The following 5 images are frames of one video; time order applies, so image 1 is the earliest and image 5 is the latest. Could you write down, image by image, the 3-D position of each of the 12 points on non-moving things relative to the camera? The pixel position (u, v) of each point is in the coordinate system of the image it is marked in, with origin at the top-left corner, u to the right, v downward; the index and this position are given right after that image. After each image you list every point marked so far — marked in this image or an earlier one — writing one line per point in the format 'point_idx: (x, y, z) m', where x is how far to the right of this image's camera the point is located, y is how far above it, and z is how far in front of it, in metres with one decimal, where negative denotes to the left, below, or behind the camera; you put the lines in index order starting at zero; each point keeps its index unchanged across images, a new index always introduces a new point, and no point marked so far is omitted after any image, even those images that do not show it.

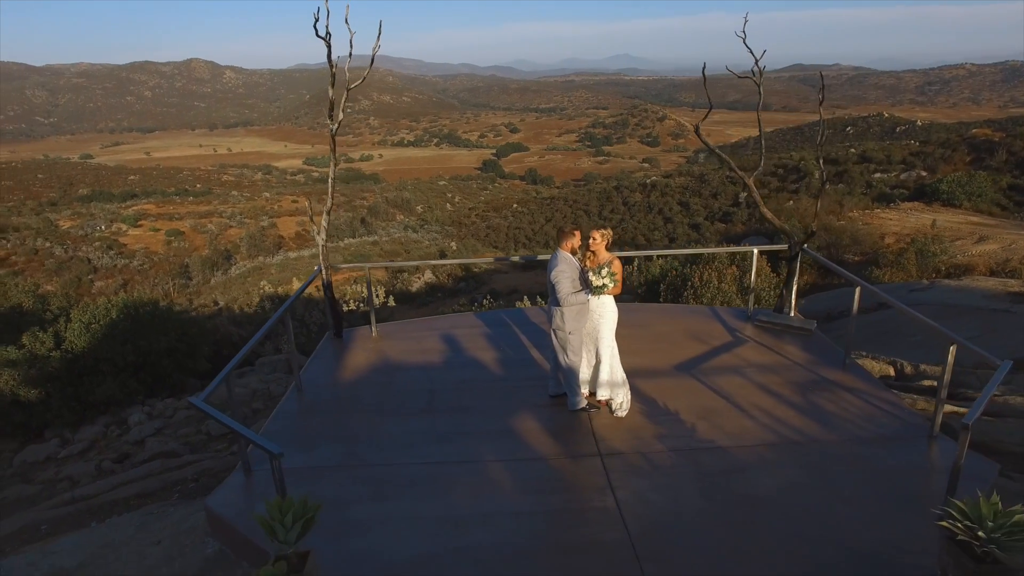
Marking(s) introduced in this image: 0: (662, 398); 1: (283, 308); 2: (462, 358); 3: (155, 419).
0: (+1.0, -0.8, +4.1) m
1: (-1.7, -0.2, +4.4) m
2: (-0.4, -0.6, +4.9) m
3: (-4.4, -1.6, +7.3) m
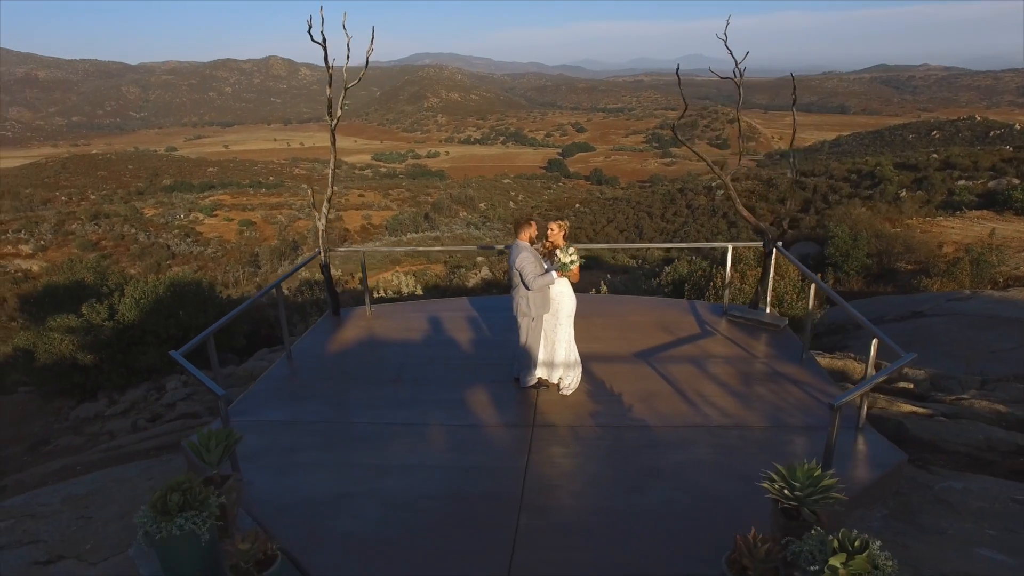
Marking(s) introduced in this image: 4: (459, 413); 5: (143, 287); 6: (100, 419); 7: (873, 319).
0: (+0.7, -0.7, +4.3) m
1: (-2.0, 0.0, +4.9) m
2: (-0.6, -0.4, +5.3) m
3: (-4.4, -1.3, +8.1) m
4: (-0.4, -0.8, +4.0) m
5: (-5.9, 0.0, +9.6) m
6: (-5.3, -1.7, +7.7) m
7: (+7.0, -0.5, +11.6) m
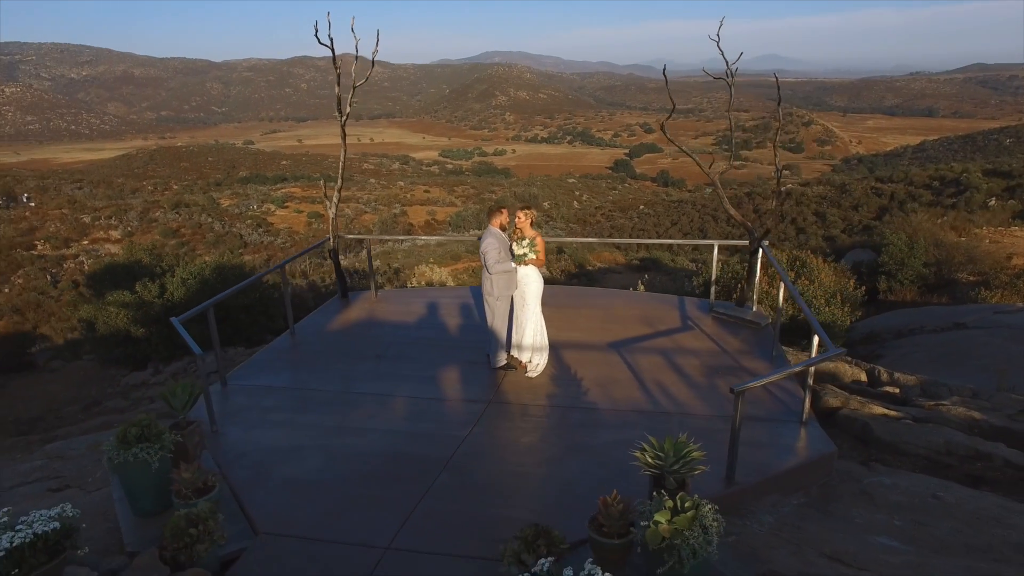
0: (+0.5, -0.6, +4.5) m
1: (-2.1, +0.2, +5.4) m
2: (-0.8, -0.3, +5.6) m
3: (-4.2, -1.1, +8.7) m
4: (-0.6, -0.7, +4.3) m
5: (-5.6, +0.3, +10.4) m
6: (-5.2, -1.4, +8.5) m
7: (+7.5, -0.7, +11.1) m
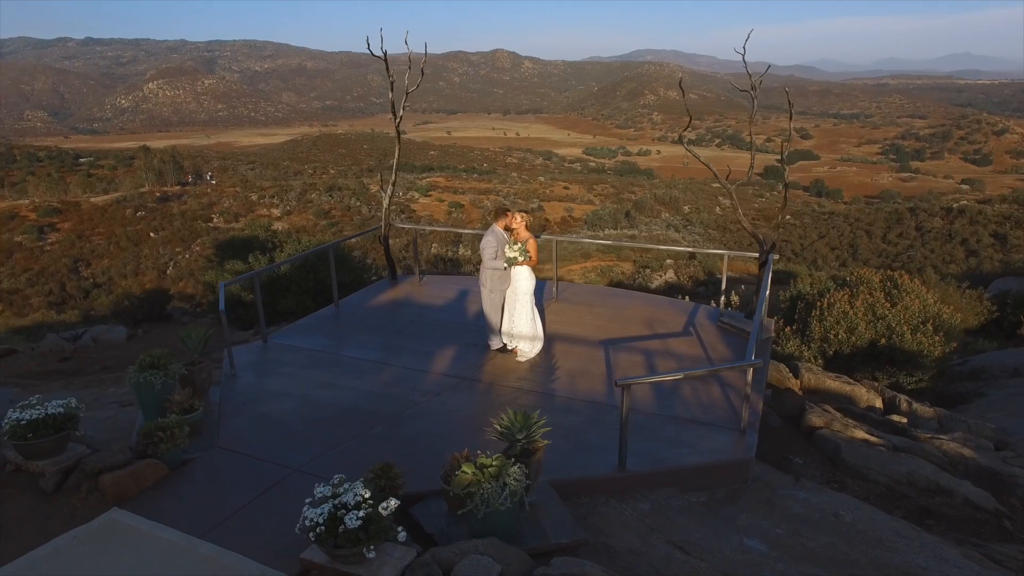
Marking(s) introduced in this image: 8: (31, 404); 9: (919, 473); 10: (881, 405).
0: (+0.4, -0.6, +4.9) m
1: (-1.9, +0.4, +6.2) m
2: (-0.6, -0.2, +6.2) m
3: (-3.4, -0.7, +10.0) m
4: (-0.7, -0.6, +4.9) m
5: (-4.2, +0.8, +11.8) m
6: (-4.5, -0.9, +9.9) m
7: (+8.5, -1.3, +9.9) m
8: (-2.3, -0.6, +2.9) m
9: (+2.6, -1.2, +3.8) m
10: (+3.3, -1.0, +5.3) m
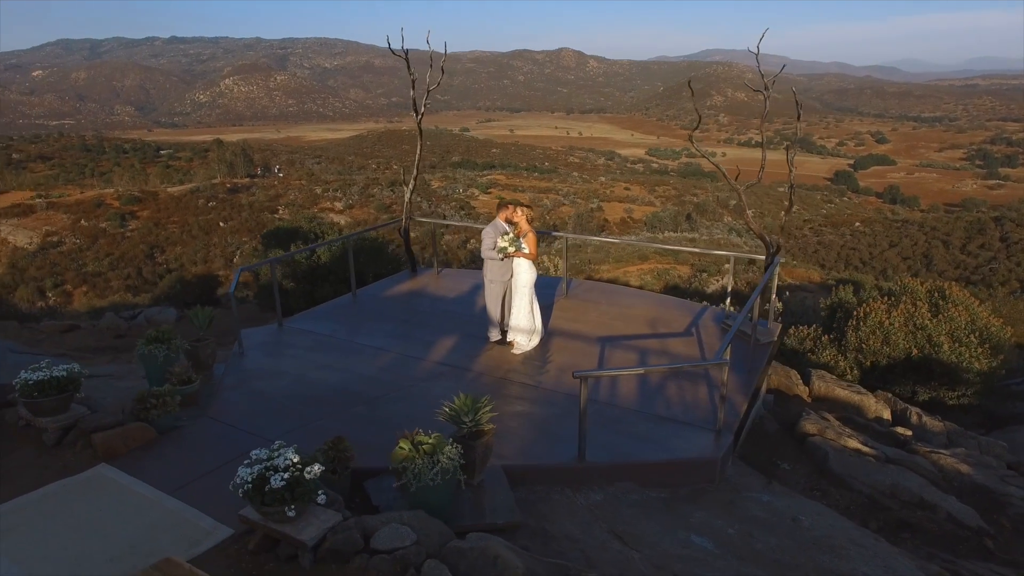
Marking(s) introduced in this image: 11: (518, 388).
0: (+0.4, -0.5, +4.9) m
1: (-1.7, +0.6, +6.5) m
2: (-0.5, -0.1, +6.4) m
3: (-3.0, -0.5, +10.4) m
4: (-0.8, -0.5, +5.0) m
5: (-3.6, +1.0, +12.3) m
6: (-4.0, -0.7, +10.4) m
7: (+8.9, -1.6, +9.2) m
8: (-2.5, -0.4, +3.2) m
9: (+2.4, -1.2, +3.7) m
10: (+3.2, -1.1, +5.1) m
11: (0.0, -0.7, +4.3) m
